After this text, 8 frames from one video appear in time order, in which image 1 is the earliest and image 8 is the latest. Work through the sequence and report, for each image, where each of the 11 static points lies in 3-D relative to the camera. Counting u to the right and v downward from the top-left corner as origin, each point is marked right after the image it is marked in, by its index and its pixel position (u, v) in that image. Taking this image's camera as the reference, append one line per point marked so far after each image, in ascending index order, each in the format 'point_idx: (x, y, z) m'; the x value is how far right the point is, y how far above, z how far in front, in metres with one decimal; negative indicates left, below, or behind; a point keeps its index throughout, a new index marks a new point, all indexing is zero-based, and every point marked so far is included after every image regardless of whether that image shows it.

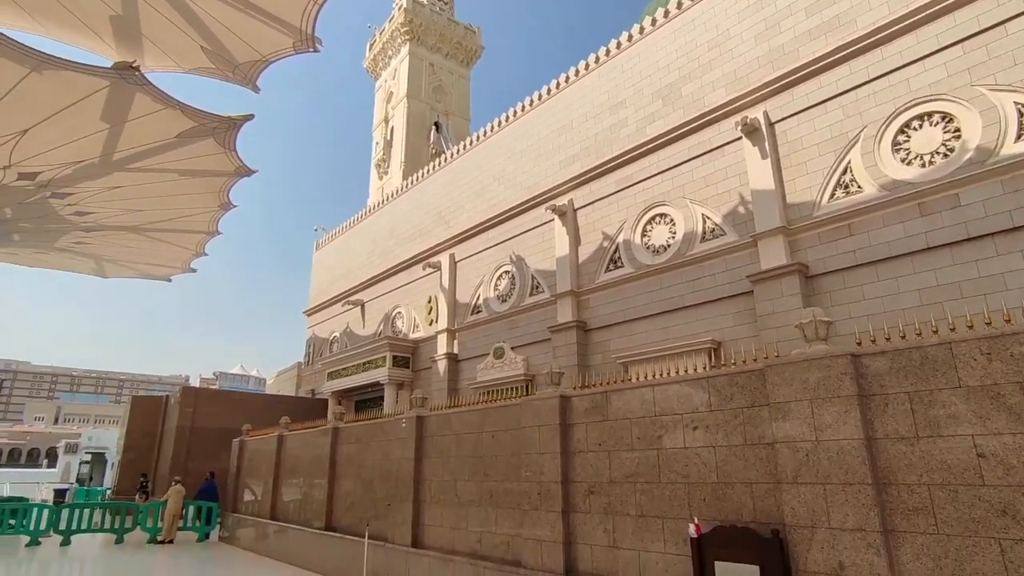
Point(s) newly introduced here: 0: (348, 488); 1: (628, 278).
0: (-1.7, -2.1, +6.2) m
1: (+1.7, +0.1, +8.7) m
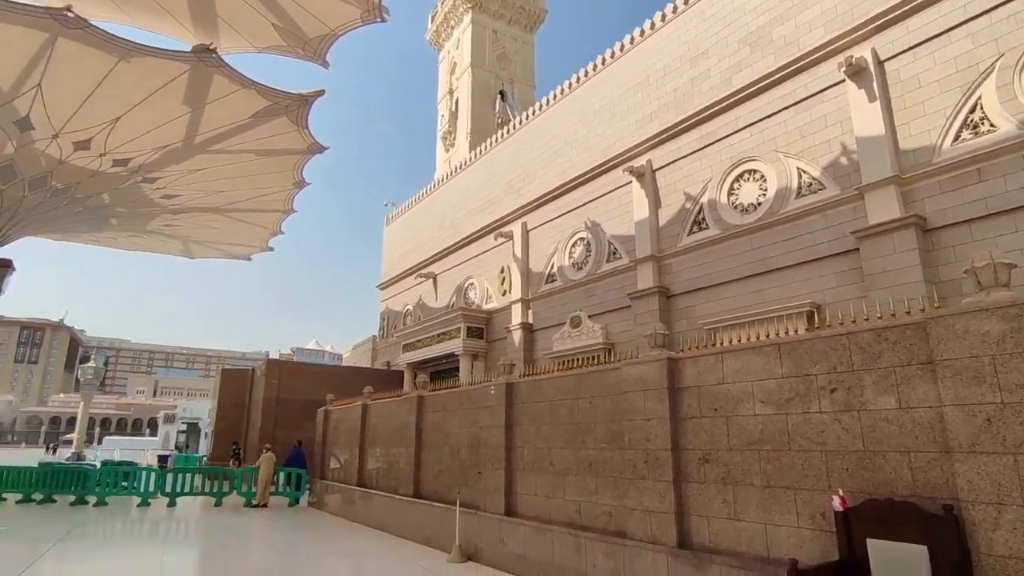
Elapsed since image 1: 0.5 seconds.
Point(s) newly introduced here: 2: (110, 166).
0: (-0.8, -1.7, +6.2) m
1: (+2.8, +0.7, +8.2) m
2: (-10.0, +3.1, +14.9) m
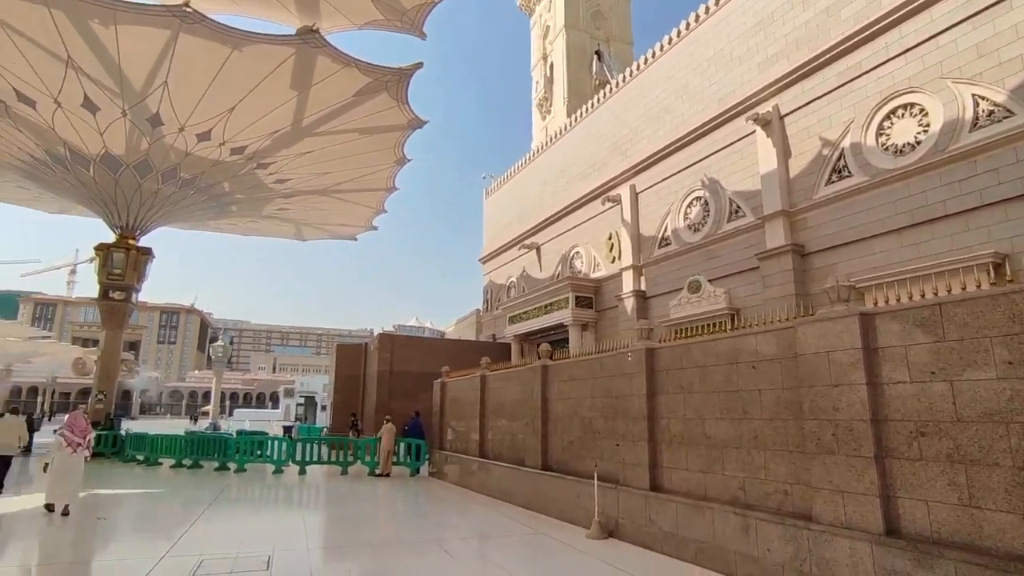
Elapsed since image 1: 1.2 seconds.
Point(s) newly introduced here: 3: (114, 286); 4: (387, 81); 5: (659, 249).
0: (+0.5, -1.4, +6.0) m
1: (+4.2, +1.2, +7.3) m
2: (-7.4, +3.5, +15.8) m
3: (-11.4, 0.0, +17.2) m
4: (-2.7, +4.5, +13.1) m
5: (+2.7, +0.7, +11.1) m
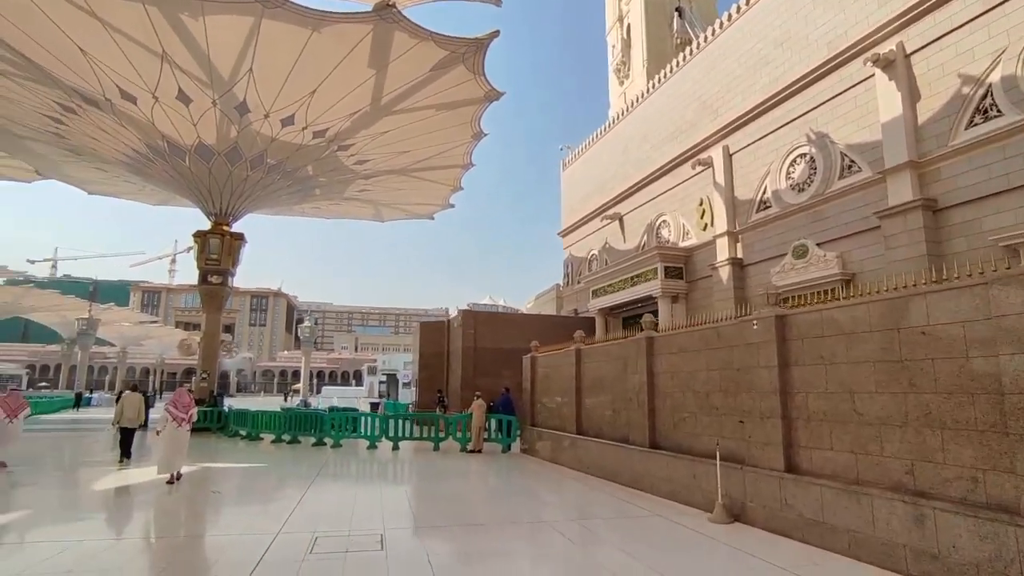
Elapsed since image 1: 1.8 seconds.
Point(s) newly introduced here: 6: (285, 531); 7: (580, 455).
0: (+1.5, -1.1, +5.6) m
1: (+5.3, +1.7, +6.4) m
2: (-5.4, +4.0, +16.1) m
3: (-9.1, +0.5, +18.1) m
4: (-1.0, +5.1, +12.8) m
5: (+4.2, +1.3, +10.3) m
6: (-1.8, -2.1, +5.0) m
7: (+0.9, -2.2, +7.8) m
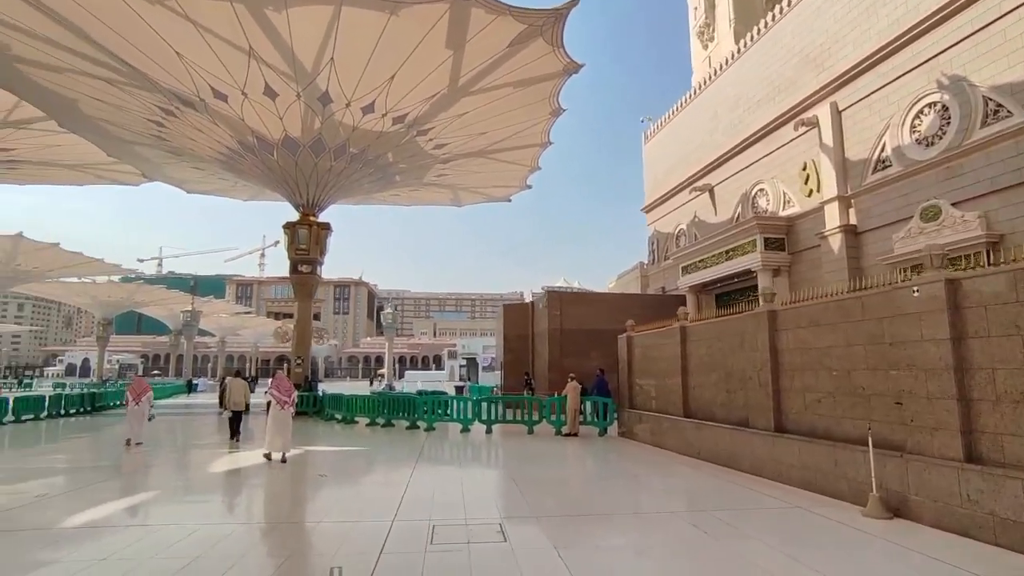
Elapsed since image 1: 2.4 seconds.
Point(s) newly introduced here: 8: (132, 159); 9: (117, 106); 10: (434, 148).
0: (+2.5, -0.8, +5.0) m
1: (+6.2, +2.1, +5.3) m
2: (-3.3, +4.4, +16.1) m
3: (-6.6, +0.9, +18.7) m
4: (+0.6, +5.5, +12.4) m
5: (+5.7, +1.8, +9.3) m
6: (-0.9, -1.9, +4.9) m
7: (+2.1, -1.8, +7.3) m
8: (-12.6, +4.3, +19.9) m
9: (-10.4, +4.8, +15.8) m
10: (-2.3, +4.2, +17.9) m
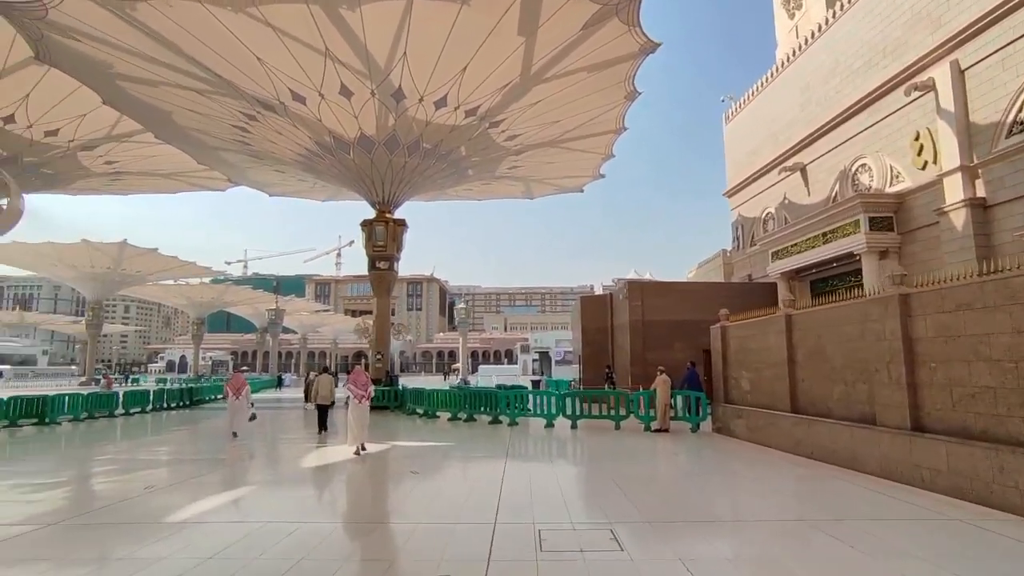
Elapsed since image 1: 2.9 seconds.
0: (+3.2, -0.6, +4.4) m
1: (+6.9, +2.3, +4.2) m
2: (-1.3, +4.6, +16.0) m
3: (-4.2, +1.0, +19.0) m
4: (+2.1, +5.7, +11.9) m
5: (+6.8, +2.1, +8.3) m
6: (-0.1, -1.8, +4.7) m
7: (+3.2, -1.7, +6.7) m
8: (-10.2, +4.3, +20.8) m
9: (-8.5, +4.8, +16.5) m
10: (-0.2, +4.4, +17.7) m
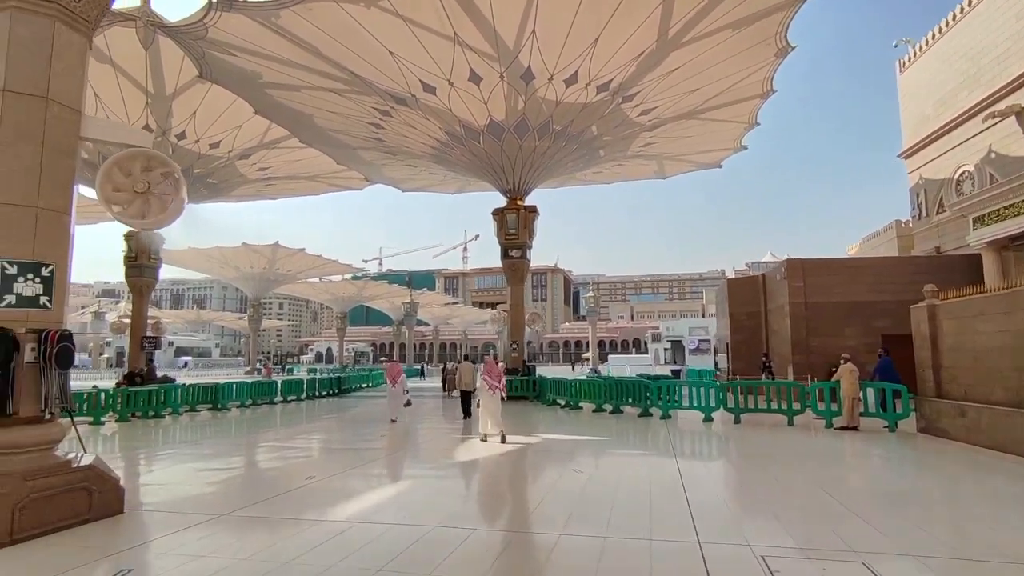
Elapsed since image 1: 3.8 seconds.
0: (+4.3, -0.4, +3.0) m
1: (+7.8, +2.7, +2.0) m
2: (+2.1, +4.9, +15.2) m
3: (0.0, +1.3, +18.8) m
4: (+4.5, +6.0, +10.5) m
5: (+8.6, +2.5, +6.0) m
6: (+1.2, -1.6, +4.0) m
7: (+4.8, -1.3, +5.3) m
8: (-5.6, +4.5, +21.7) m
9: (-4.8, +5.0, +17.1) m
10: (+3.5, +4.8, +16.7) m
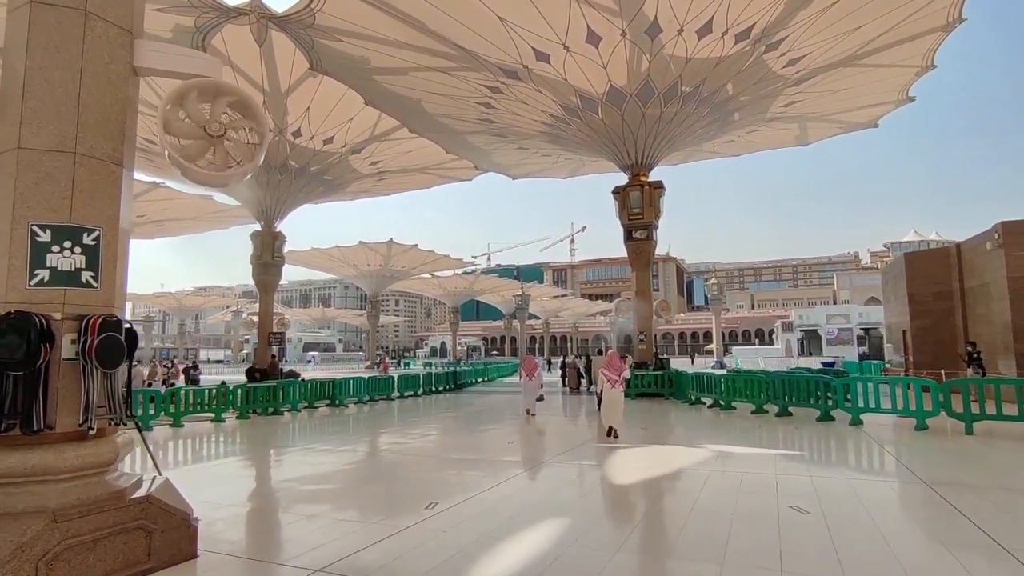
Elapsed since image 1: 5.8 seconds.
0: (+5.0, 0.0, +0.7) m
1: (+8.2, +3.1, -0.9) m
2: (+4.9, +5.4, +13.1) m
3: (+3.5, +1.7, +17.0) m
4: (+6.4, +6.5, +8.0) m
5: (+9.7, +3.0, +2.9) m
6: (+2.2, -1.4, +2.2) m
7: (+5.9, -1.0, +2.9) m
8: (-1.6, +4.8, +20.8) m
9: (-1.6, +5.3, +16.2) m
10: (+6.5, +5.3, +14.3) m
